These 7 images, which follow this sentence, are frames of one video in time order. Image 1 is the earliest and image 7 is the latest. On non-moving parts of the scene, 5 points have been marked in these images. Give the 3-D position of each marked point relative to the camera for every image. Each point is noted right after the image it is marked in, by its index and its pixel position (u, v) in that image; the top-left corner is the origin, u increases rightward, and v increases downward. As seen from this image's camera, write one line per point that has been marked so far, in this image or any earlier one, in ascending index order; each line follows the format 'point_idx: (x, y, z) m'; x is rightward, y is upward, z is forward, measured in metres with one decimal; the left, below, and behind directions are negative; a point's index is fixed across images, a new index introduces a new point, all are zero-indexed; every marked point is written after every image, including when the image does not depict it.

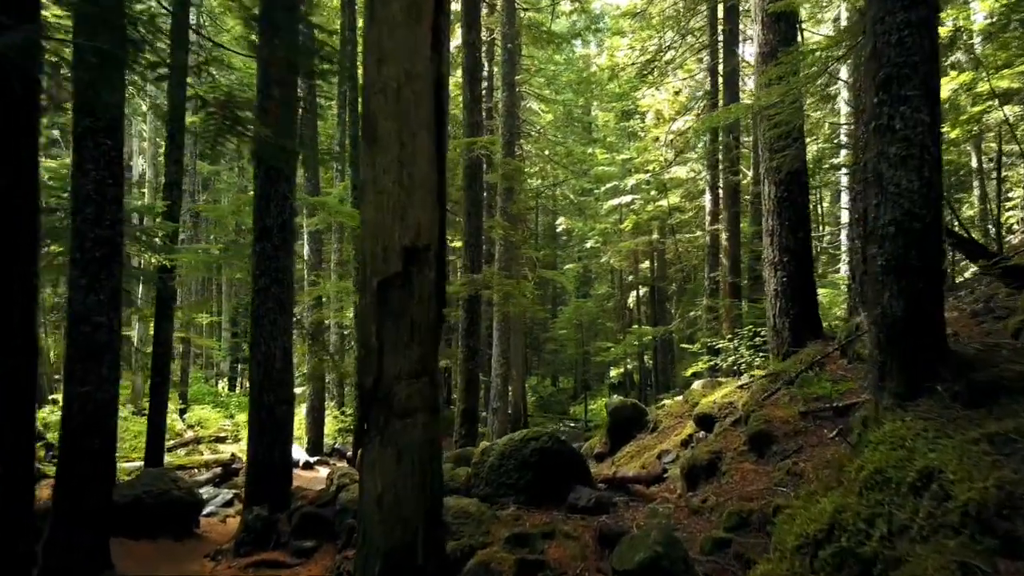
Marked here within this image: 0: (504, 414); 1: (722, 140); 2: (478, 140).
0: (-0.2, -3.5, +18.6) m
1: (+5.5, +3.9, +17.7) m
2: (-0.6, +2.6, +11.7) m
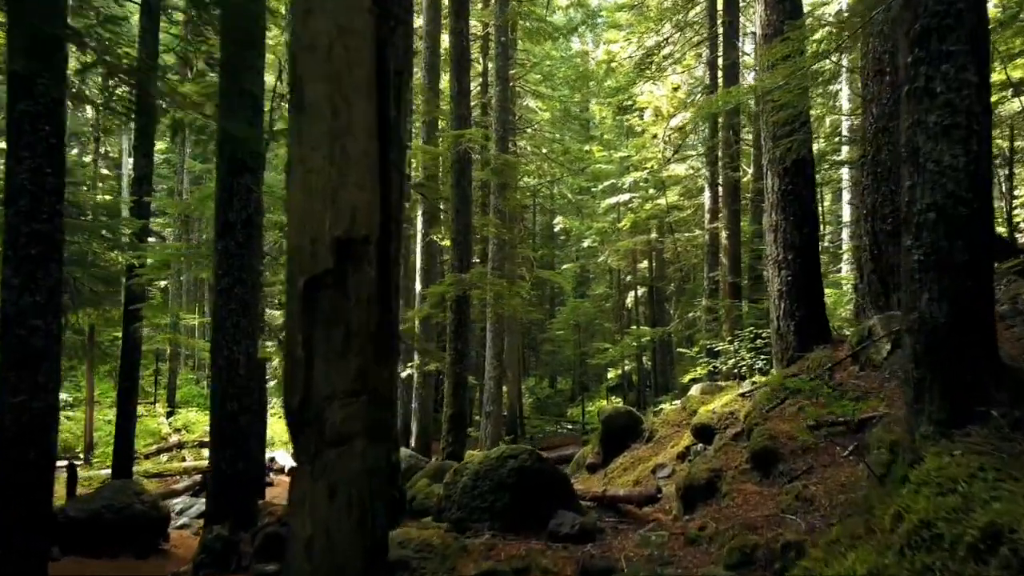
0: (-0.4, -3.5, +18.0) m
1: (+5.3, +3.9, +17.1) m
2: (-0.8, +2.6, +11.1) m
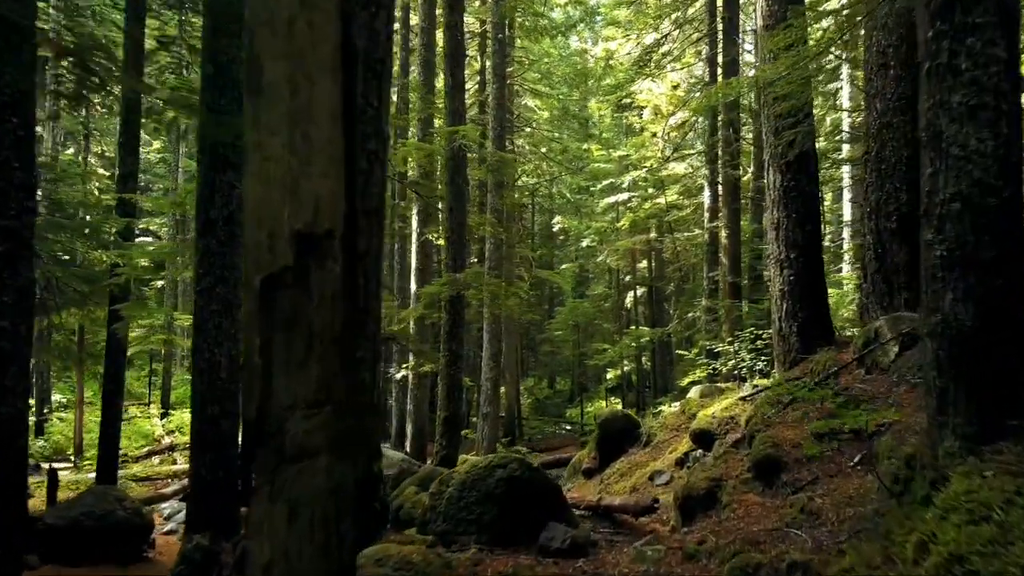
0: (-0.4, -3.5, +17.8) m
1: (+5.2, +3.9, +16.9) m
2: (-0.8, +2.6, +10.9) m
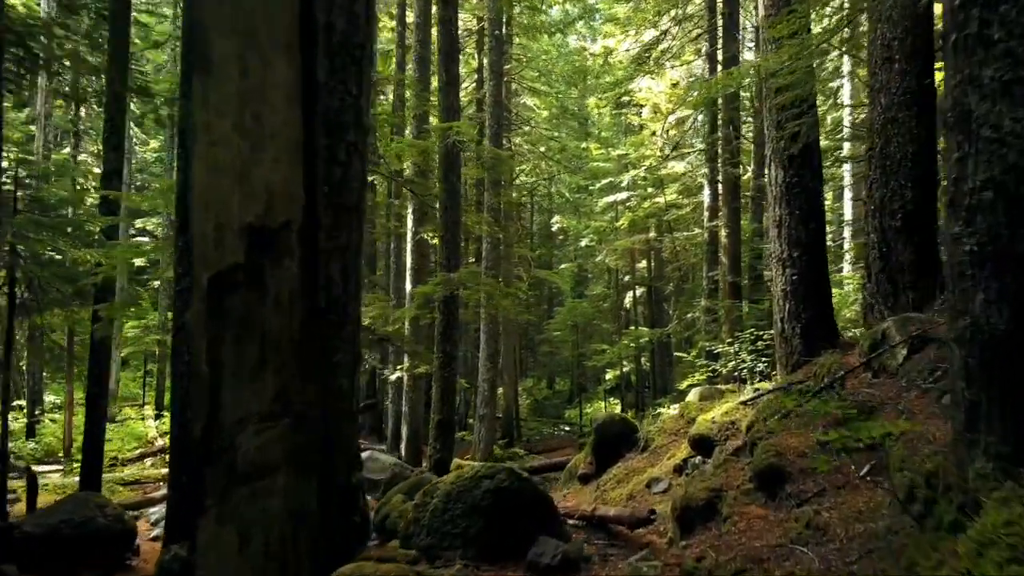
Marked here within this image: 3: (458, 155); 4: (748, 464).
0: (-0.5, -3.5, +17.6) m
1: (+5.2, +3.9, +16.7) m
2: (-0.9, +2.6, +10.6) m
3: (-0.9, +2.3, +11.4) m
4: (+1.9, -1.4, +5.5) m
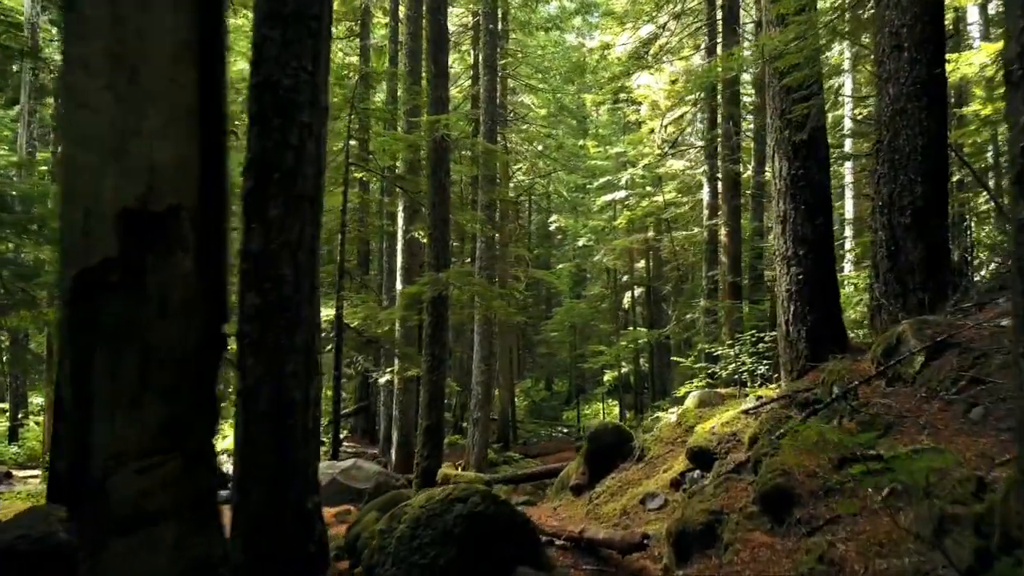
0: (-0.7, -3.5, +17.1) m
1: (+5.0, +3.9, +16.2) m
2: (-1.1, +2.6, +10.2) m
3: (-1.1, +2.3, +11.0) m
4: (+1.8, -1.4, +5.1) m
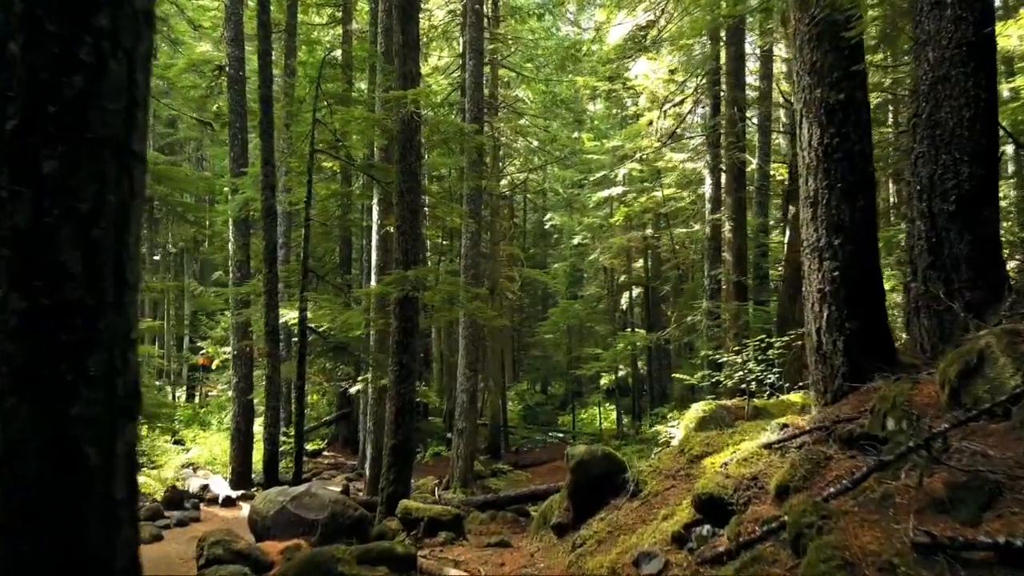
0: (-1.0, -3.5, +15.9) m
1: (+4.7, +3.9, +15.0) m
2: (-1.3, +2.6, +8.9) m
3: (-1.3, +2.3, +9.7) m
4: (+1.5, -1.4, +3.8) m
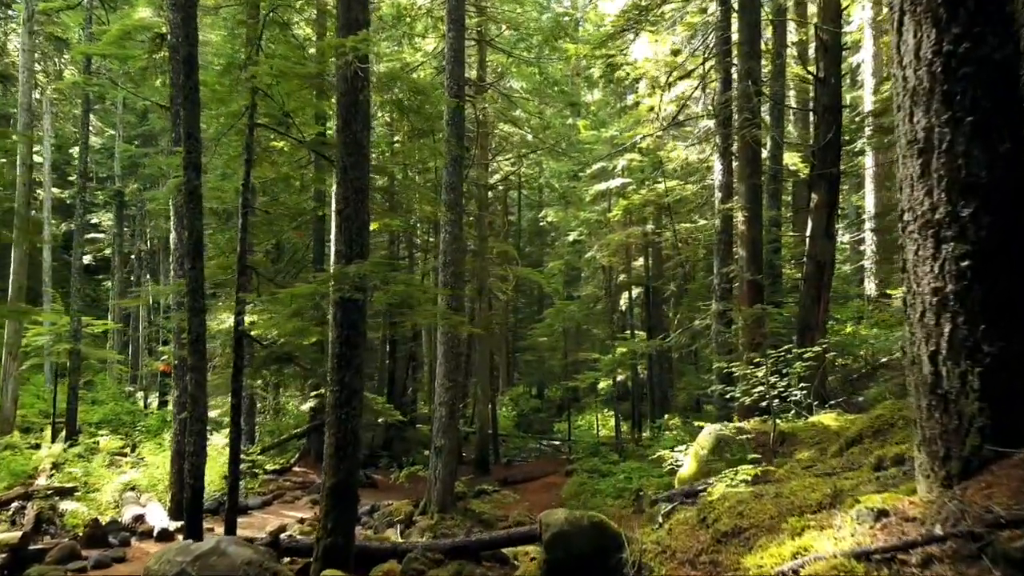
0: (-1.3, -3.5, +14.0) m
1: (+4.4, +3.9, +13.2) m
2: (-1.7, +2.6, +7.1) m
3: (-1.7, +2.3, +7.9) m
4: (+1.2, -1.4, +2.0) m
